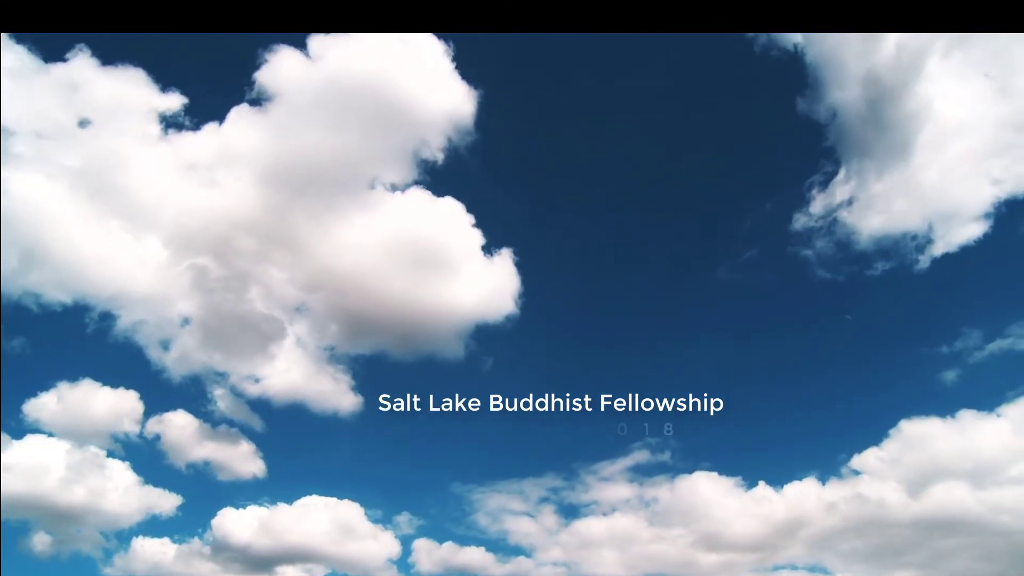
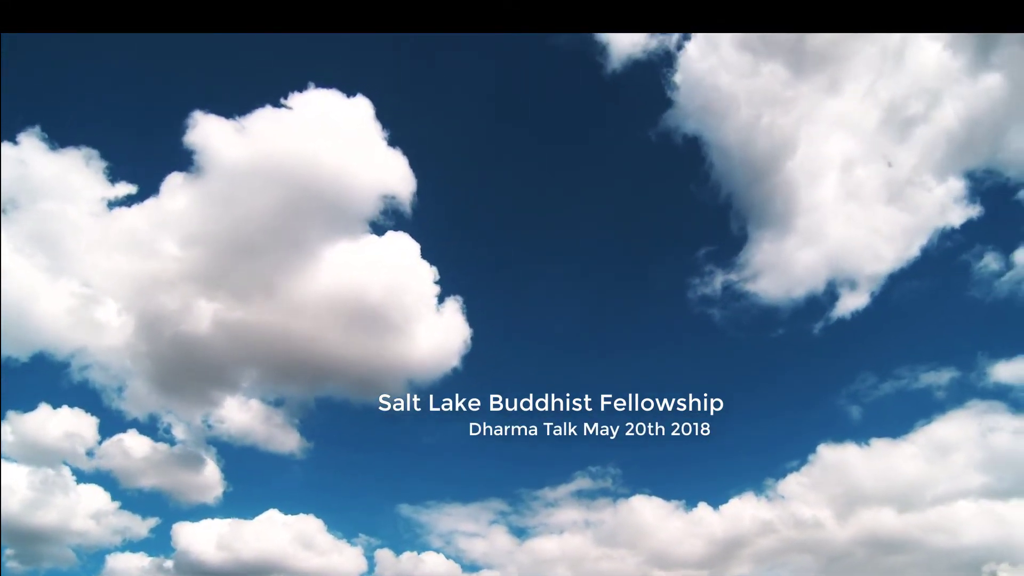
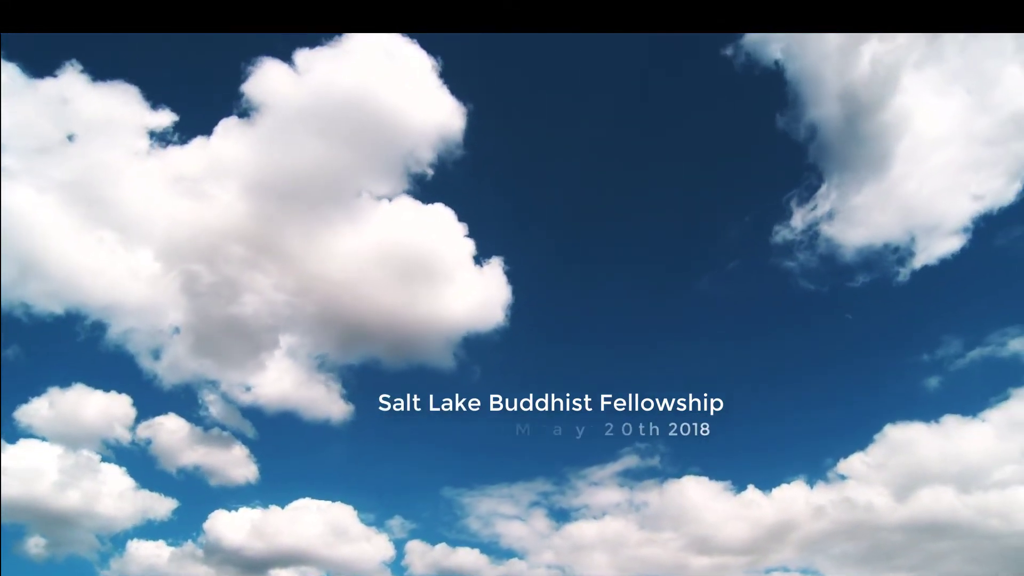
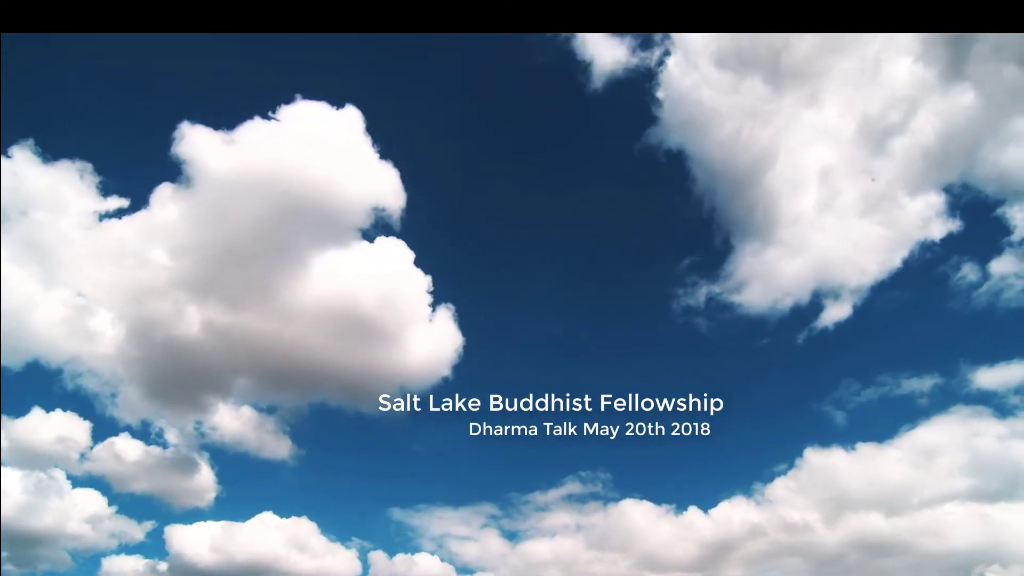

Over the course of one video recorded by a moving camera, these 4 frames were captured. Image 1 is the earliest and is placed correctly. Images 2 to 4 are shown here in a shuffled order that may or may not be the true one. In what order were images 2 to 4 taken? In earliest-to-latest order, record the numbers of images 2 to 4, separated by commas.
3, 2, 4
